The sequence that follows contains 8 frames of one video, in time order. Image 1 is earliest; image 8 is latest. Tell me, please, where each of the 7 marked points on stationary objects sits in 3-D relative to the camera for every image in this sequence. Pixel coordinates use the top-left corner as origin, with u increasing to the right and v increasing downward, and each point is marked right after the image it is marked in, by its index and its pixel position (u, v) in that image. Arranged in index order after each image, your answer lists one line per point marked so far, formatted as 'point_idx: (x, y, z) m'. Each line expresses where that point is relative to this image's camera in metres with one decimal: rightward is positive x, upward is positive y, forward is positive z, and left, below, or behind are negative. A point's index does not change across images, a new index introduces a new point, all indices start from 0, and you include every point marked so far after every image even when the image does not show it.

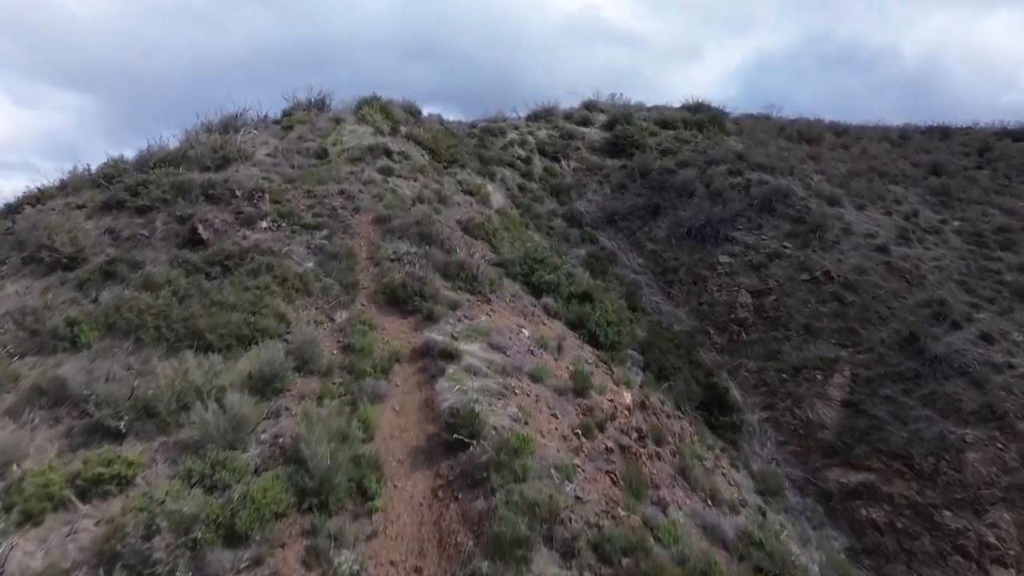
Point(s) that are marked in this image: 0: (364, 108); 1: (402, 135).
0: (-3.6, +4.4, +18.6) m
1: (-2.7, +3.6, +18.3) m
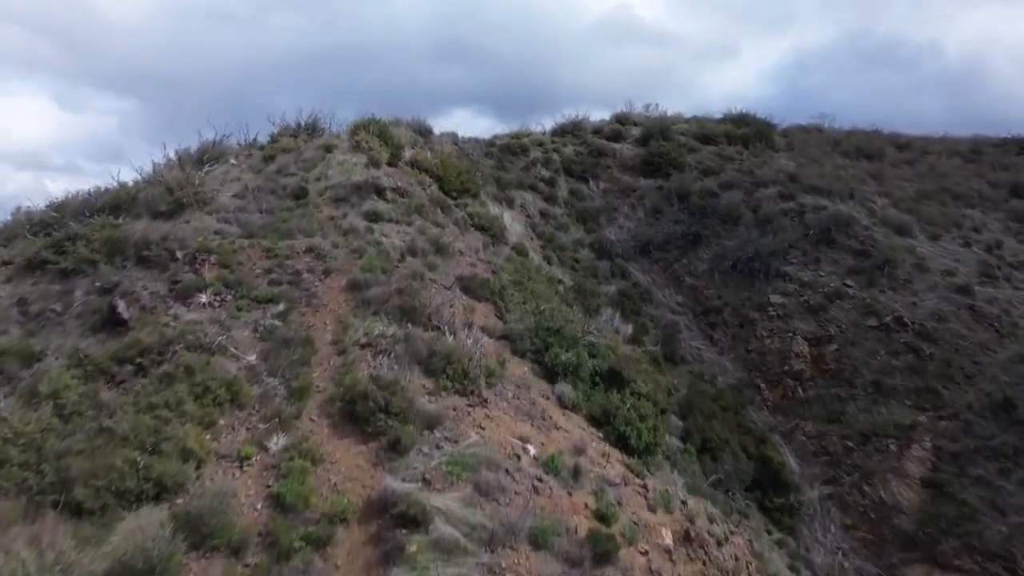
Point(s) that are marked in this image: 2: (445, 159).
0: (-3.3, +3.3, +16.3) m
1: (-2.3, +2.5, +15.9) m
2: (-1.6, +3.1, +18.7) m
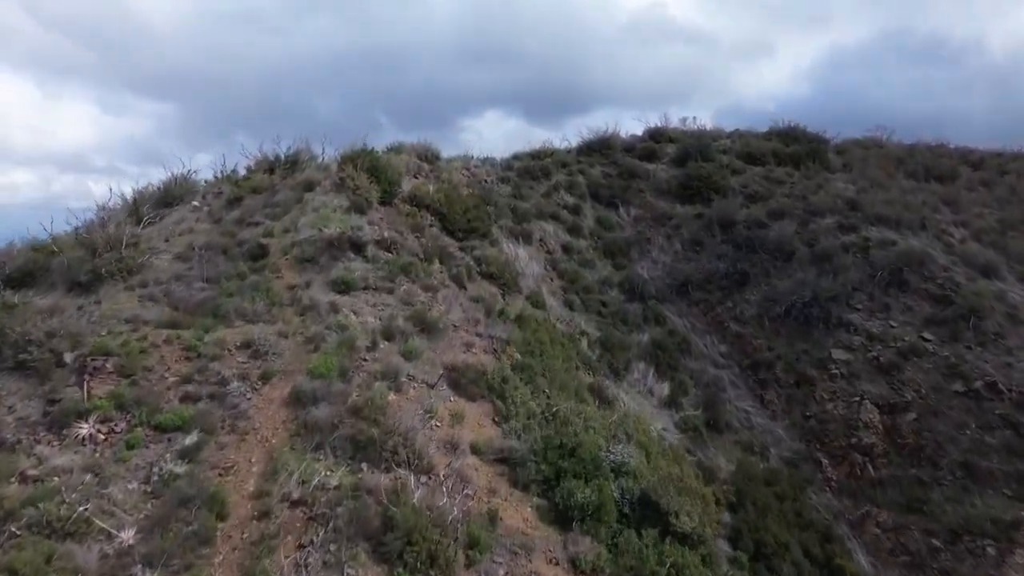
0: (-3.0, +2.2, +13.9) m
1: (-2.1, +1.4, +13.5) m
2: (-1.3, +2.1, +16.3) m
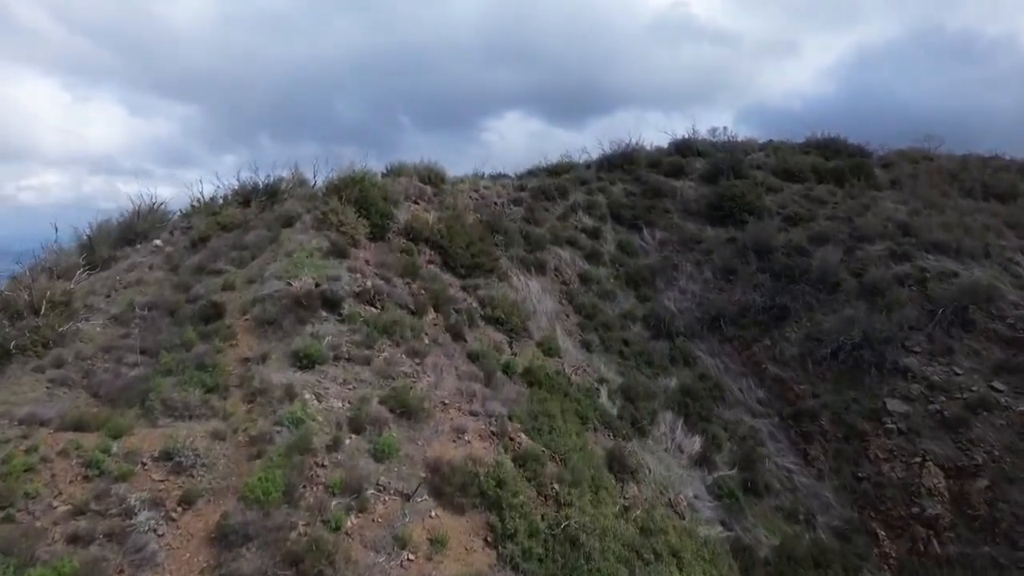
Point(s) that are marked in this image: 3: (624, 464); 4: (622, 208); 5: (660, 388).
0: (-2.9, +1.5, +12.2) m
1: (-2.0, +0.7, +11.8) m
2: (-1.1, +1.3, +14.5) m
3: (+1.6, -2.6, +11.2) m
4: (+2.8, +2.1, +19.7) m
5: (+2.9, -1.9, +14.8) m
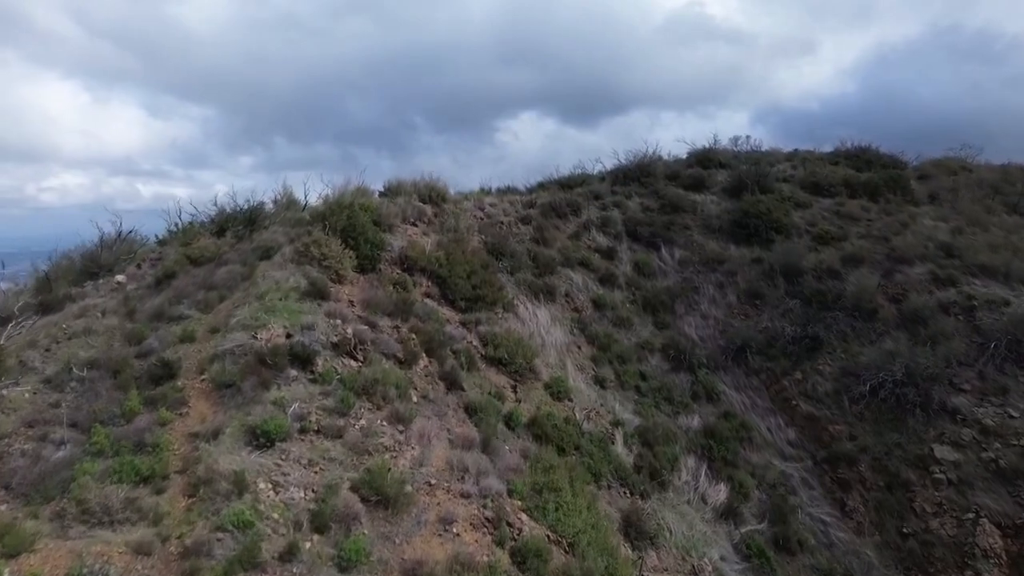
0: (-2.8, +0.9, +11.0) m
1: (-1.9, +0.1, +10.6) m
2: (-1.0, +0.8, +13.3) m
3: (+1.7, -3.1, +9.9) m
4: (+3.0, +1.5, +18.3) m
5: (+3.0, -2.5, +13.5) m
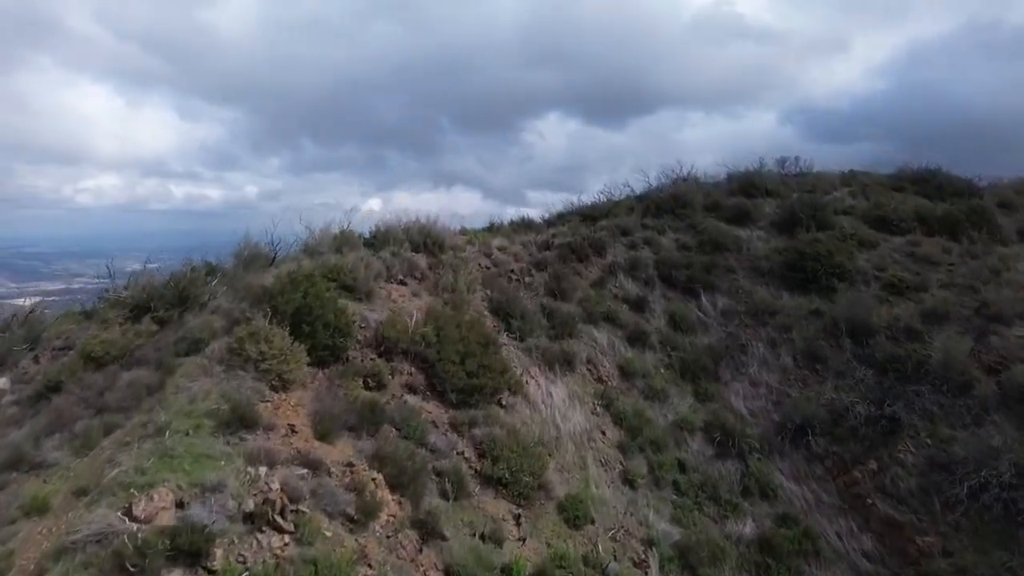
0: (-2.8, -0.2, +8.6) m
1: (-1.9, -1.0, +8.1) m
2: (-0.8, -0.3, +10.8) m
3: (+1.7, -4.2, +7.3) m
4: (+3.3, +0.4, +15.7) m
5: (+3.1, -3.6, +10.8) m
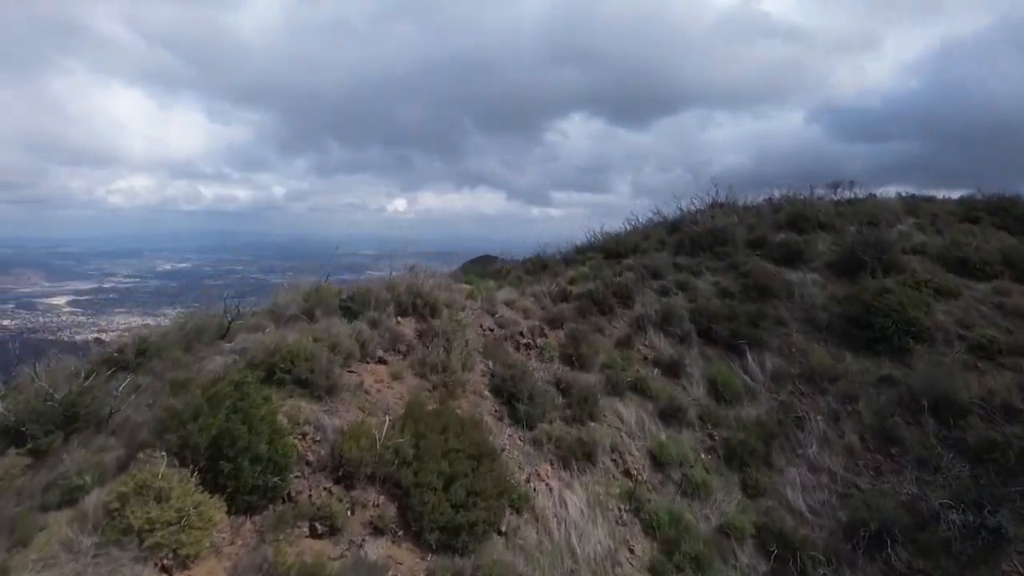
0: (-2.8, -1.1, +6.4) m
1: (-1.9, -1.9, +5.9) m
2: (-0.8, -1.3, +8.6) m
3: (+1.6, -5.2, +4.9) m
4: (+3.5, -0.6, +13.3) m
5: (+3.1, -4.5, +8.4) m
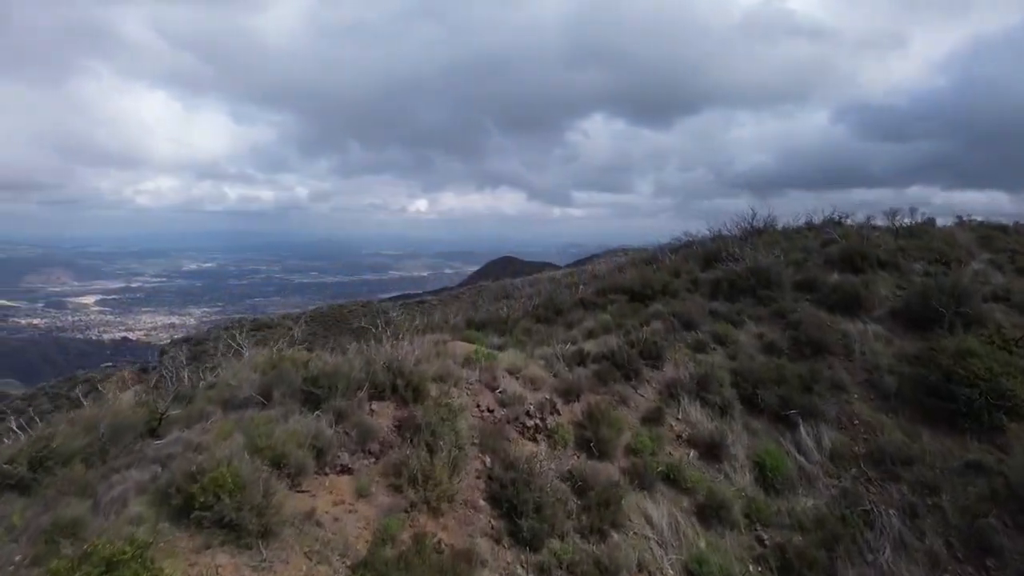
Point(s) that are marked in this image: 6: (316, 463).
0: (-2.9, -2.0, +4.4) m
1: (-2.0, -2.8, +3.9) m
2: (-0.8, -2.2, +6.5) m
3: (+1.5, -6.0, +2.9) m
4: (+3.6, -1.4, +11.2) m
5: (+3.1, -5.4, +6.3) m
6: (-1.8, -1.6, +7.2) m
